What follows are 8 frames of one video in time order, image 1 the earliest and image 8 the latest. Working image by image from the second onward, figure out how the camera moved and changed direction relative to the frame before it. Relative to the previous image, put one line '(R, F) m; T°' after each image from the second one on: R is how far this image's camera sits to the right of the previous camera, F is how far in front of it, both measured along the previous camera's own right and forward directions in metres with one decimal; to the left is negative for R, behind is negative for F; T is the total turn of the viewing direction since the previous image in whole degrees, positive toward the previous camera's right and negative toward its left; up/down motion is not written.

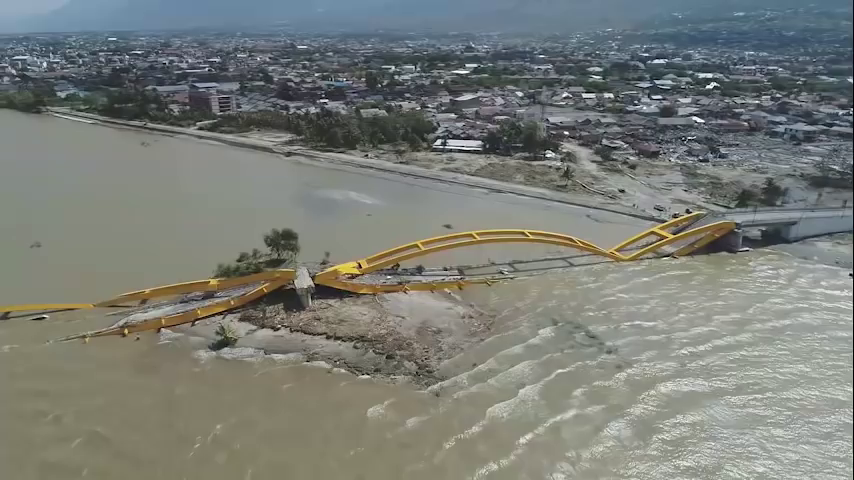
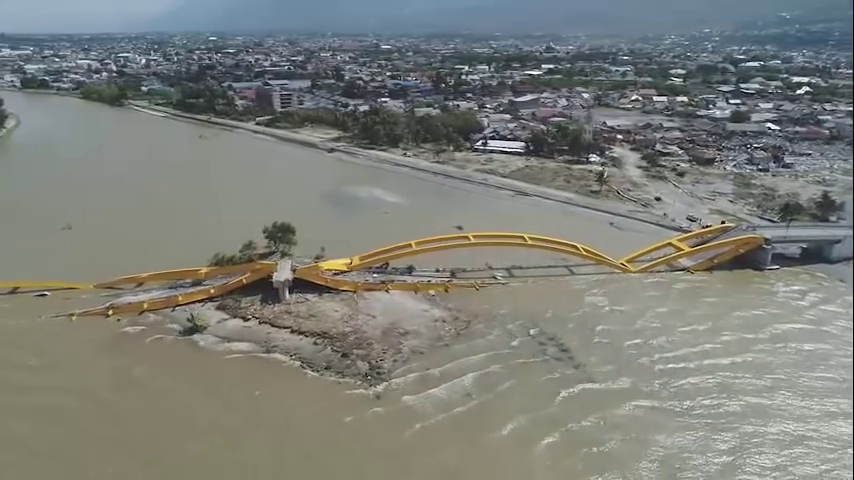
(+1.3, +0.3) m; -8°
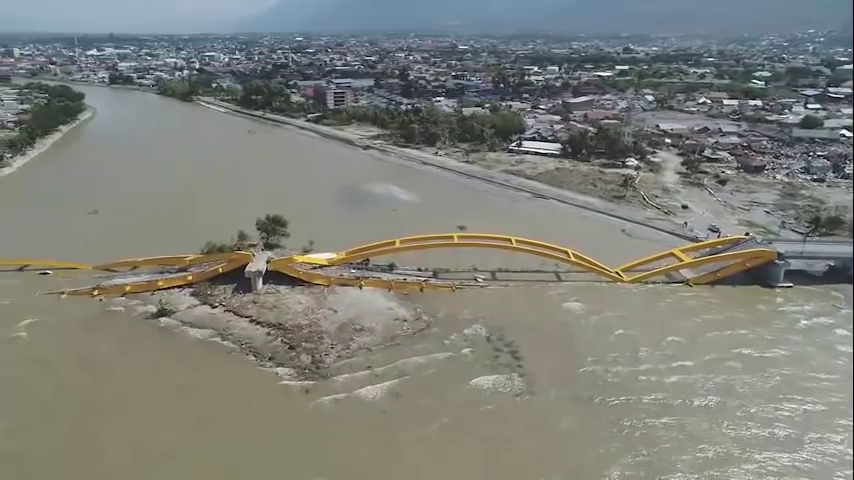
(+1.4, +0.2) m; -7°
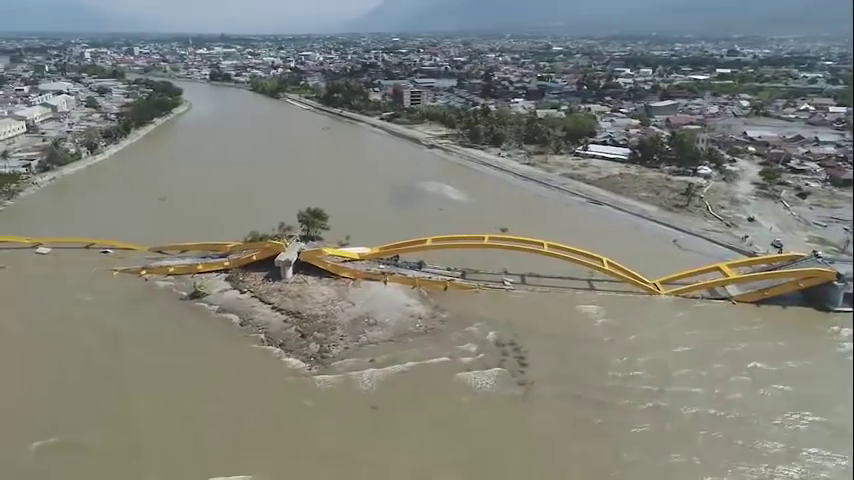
(+0.9, +0.1) m; -8°
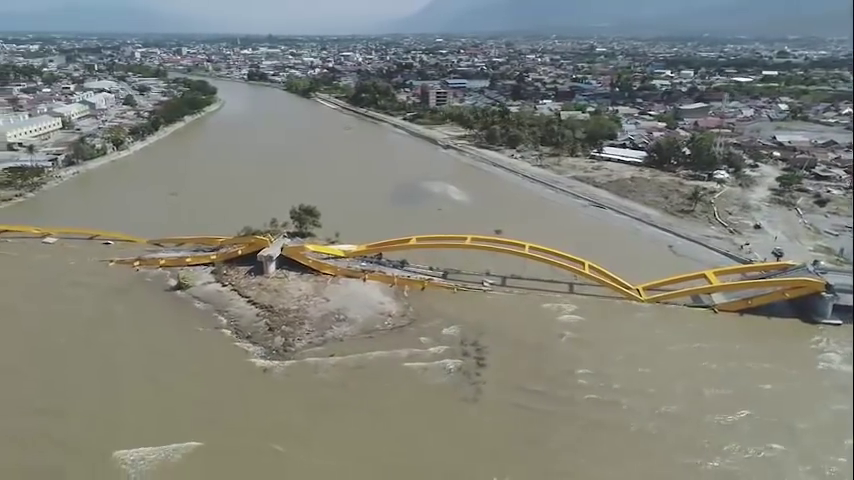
(+0.9, 0.0) m; -4°
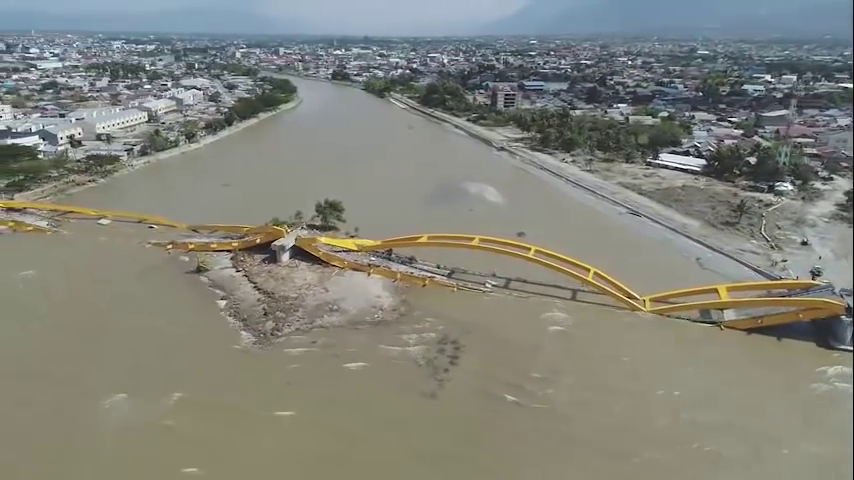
(+1.2, 0.0) m; -8°
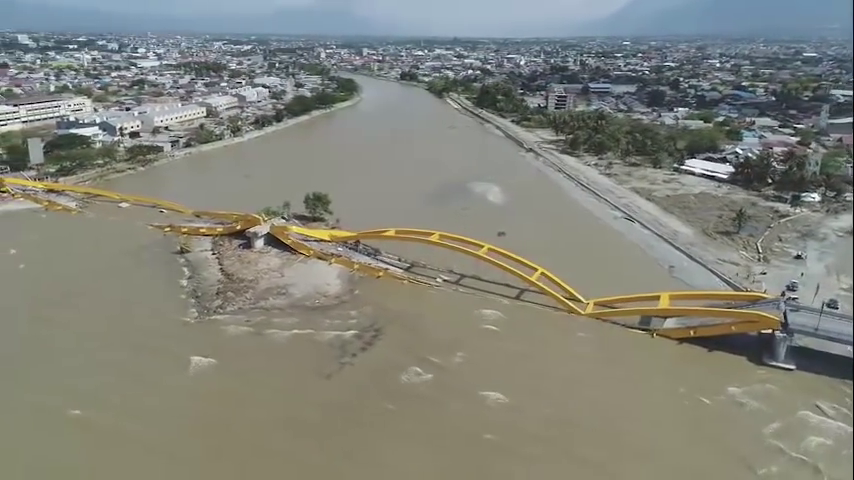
(+2.0, -0.2) m; -8°
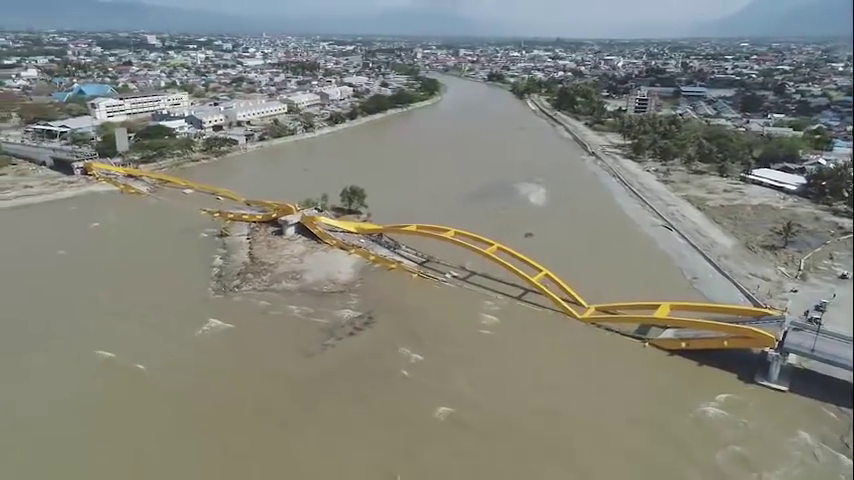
(+1.3, -0.1) m; -9°
